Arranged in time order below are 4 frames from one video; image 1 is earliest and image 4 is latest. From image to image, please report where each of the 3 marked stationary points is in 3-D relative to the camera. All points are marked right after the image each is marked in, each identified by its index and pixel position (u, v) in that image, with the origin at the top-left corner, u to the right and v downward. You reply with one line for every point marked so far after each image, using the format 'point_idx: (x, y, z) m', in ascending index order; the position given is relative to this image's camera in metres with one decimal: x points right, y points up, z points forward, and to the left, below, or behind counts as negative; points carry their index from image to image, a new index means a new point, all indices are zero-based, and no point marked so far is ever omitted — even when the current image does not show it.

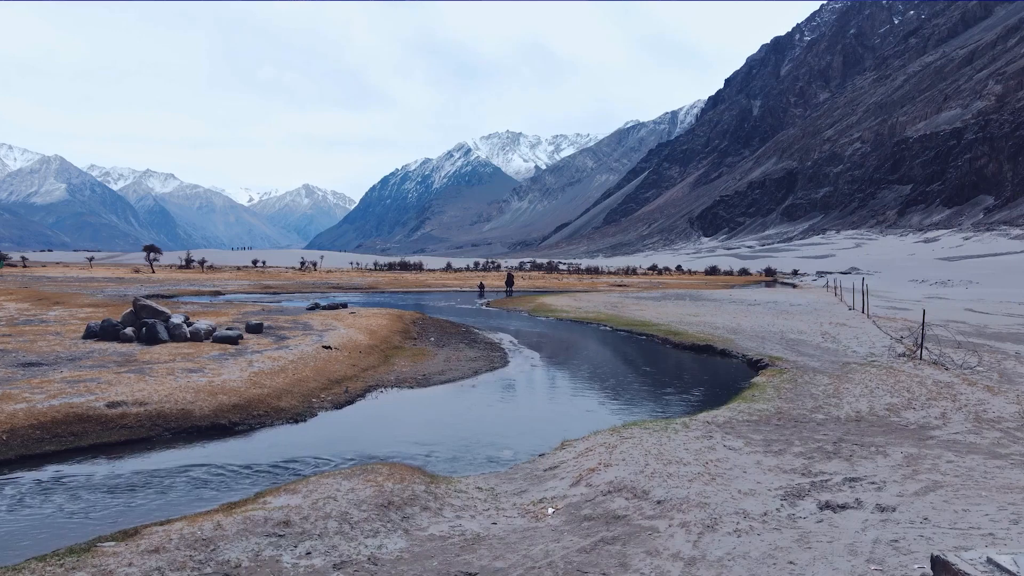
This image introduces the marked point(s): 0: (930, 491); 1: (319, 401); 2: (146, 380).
0: (+7.3, -3.5, +11.1) m
1: (-5.9, -3.5, +19.4) m
2: (-10.5, -2.7, +18.1) m
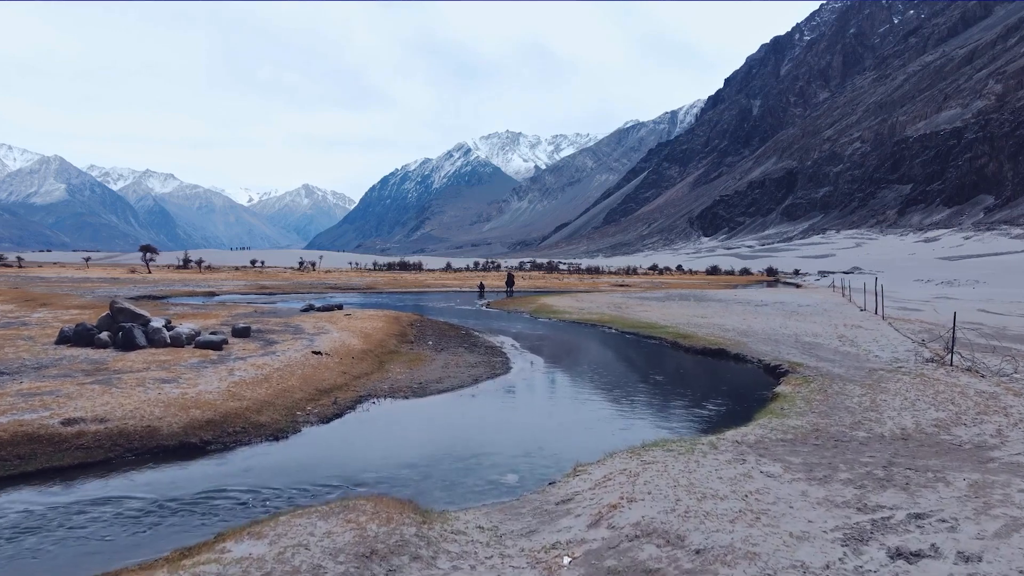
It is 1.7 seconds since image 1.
0: (+7.4, -3.6, +9.4) m
1: (-5.8, -3.5, +17.8) m
2: (-10.4, -2.7, +16.5) m
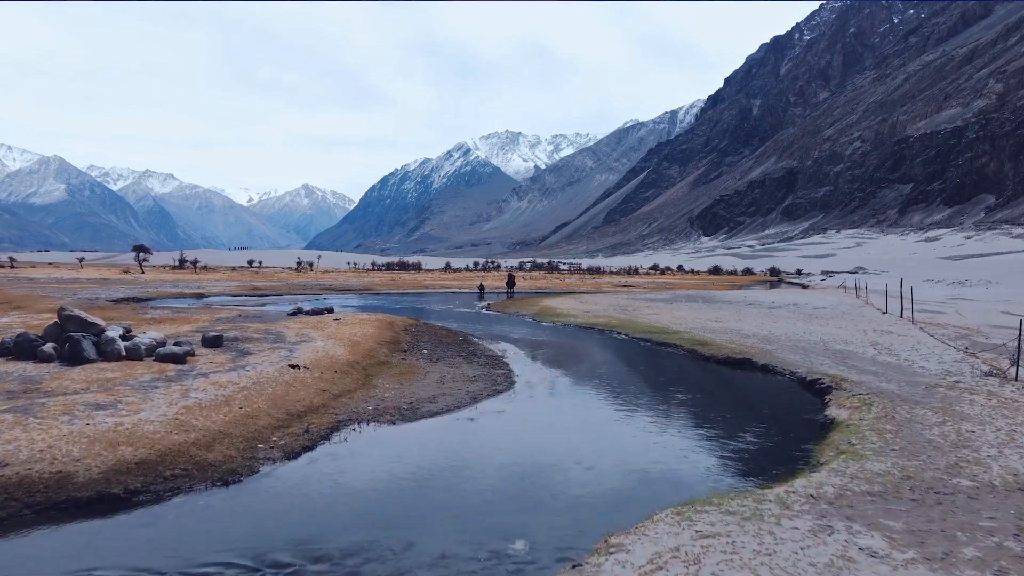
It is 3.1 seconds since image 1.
0: (+7.6, -3.7, +6.4) m
1: (-5.7, -3.7, +14.7) m
2: (-10.2, -2.9, +13.4) m
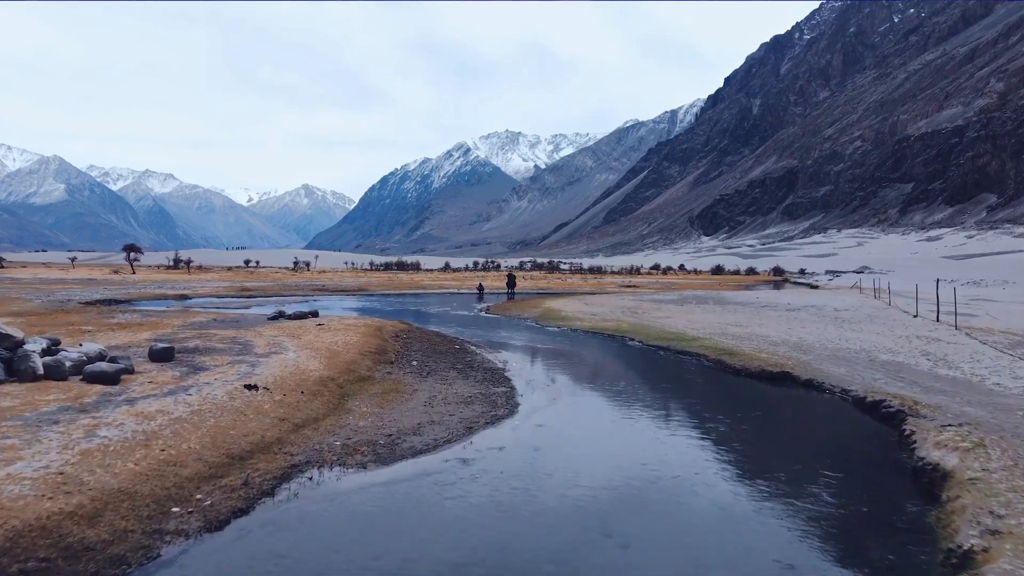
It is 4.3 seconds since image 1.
0: (+7.7, -3.9, +2.5) m
1: (-5.6, -3.8, +10.9) m
2: (-10.1, -3.0, +9.6) m
